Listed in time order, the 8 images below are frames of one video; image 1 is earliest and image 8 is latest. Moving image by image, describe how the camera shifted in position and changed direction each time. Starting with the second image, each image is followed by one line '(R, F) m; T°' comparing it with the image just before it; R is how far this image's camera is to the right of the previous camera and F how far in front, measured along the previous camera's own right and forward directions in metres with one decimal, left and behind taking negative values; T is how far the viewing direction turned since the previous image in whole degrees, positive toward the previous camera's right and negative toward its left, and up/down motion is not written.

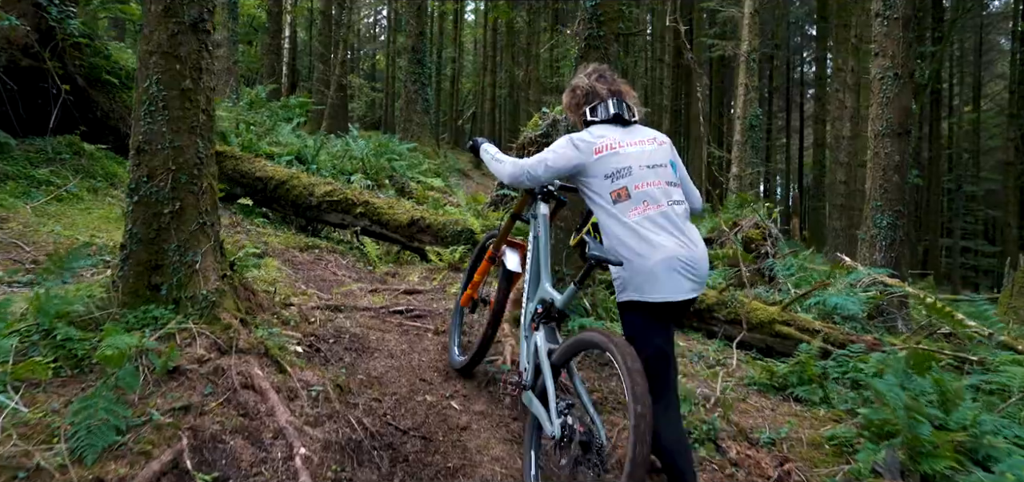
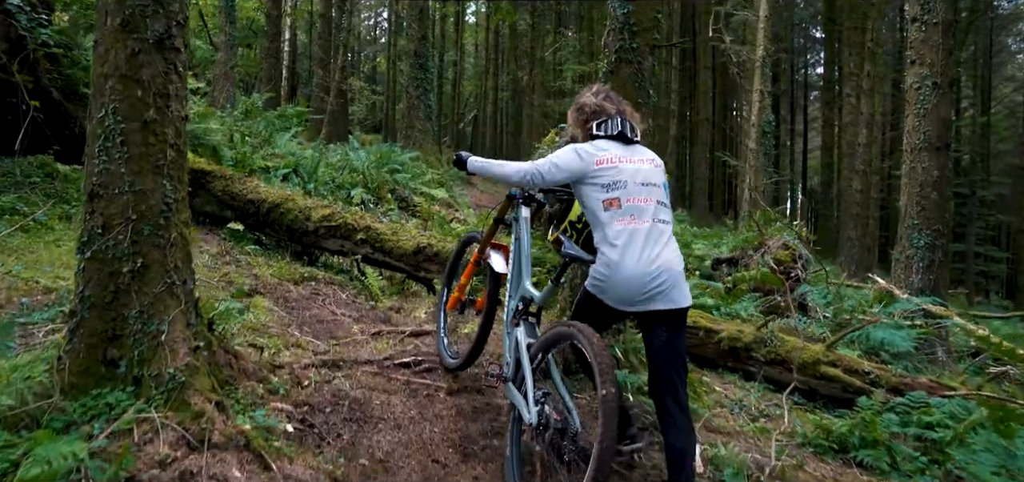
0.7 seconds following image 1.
(-0.1, +0.6) m; 0°
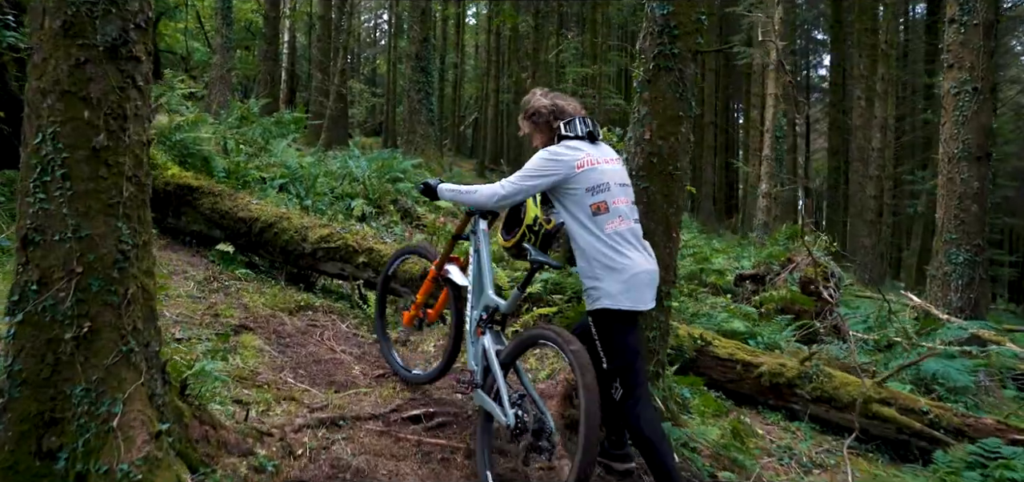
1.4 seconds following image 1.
(-0.1, +0.6) m; 0°
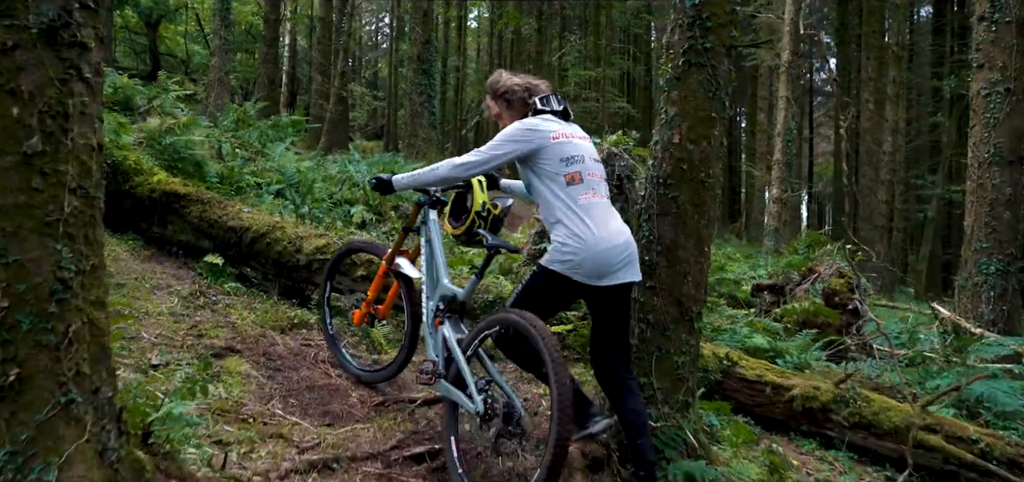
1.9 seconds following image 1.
(-0.1, +0.4) m; 0°
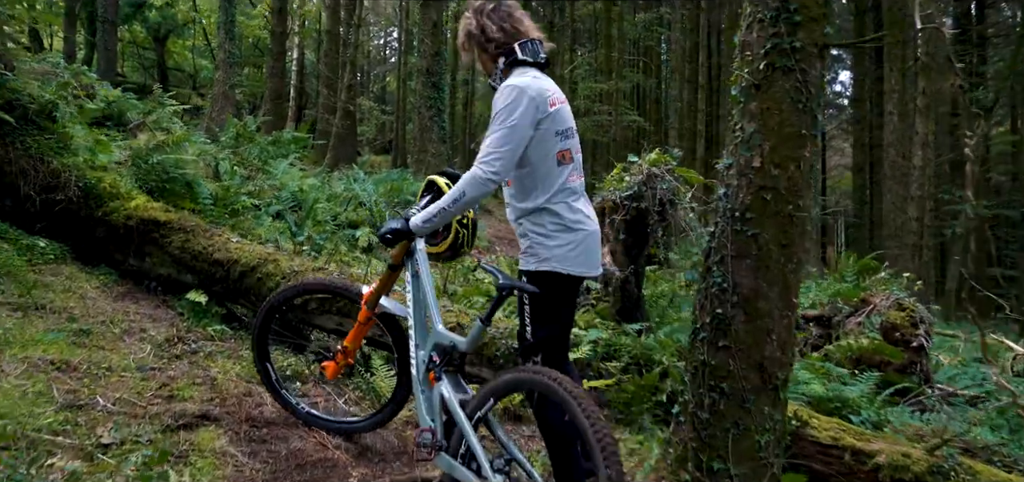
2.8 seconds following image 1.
(-0.1, +0.8) m; -1°
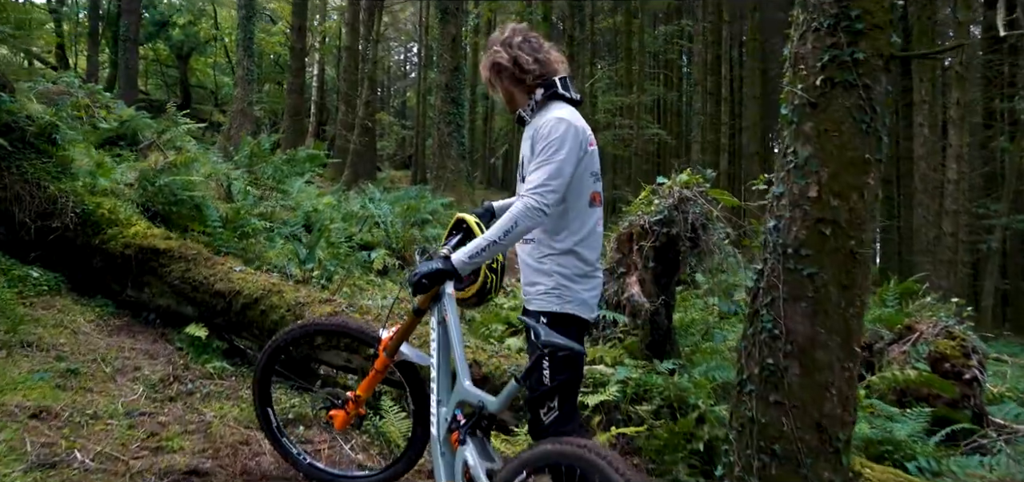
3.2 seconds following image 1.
(0.0, +0.4) m; -2°
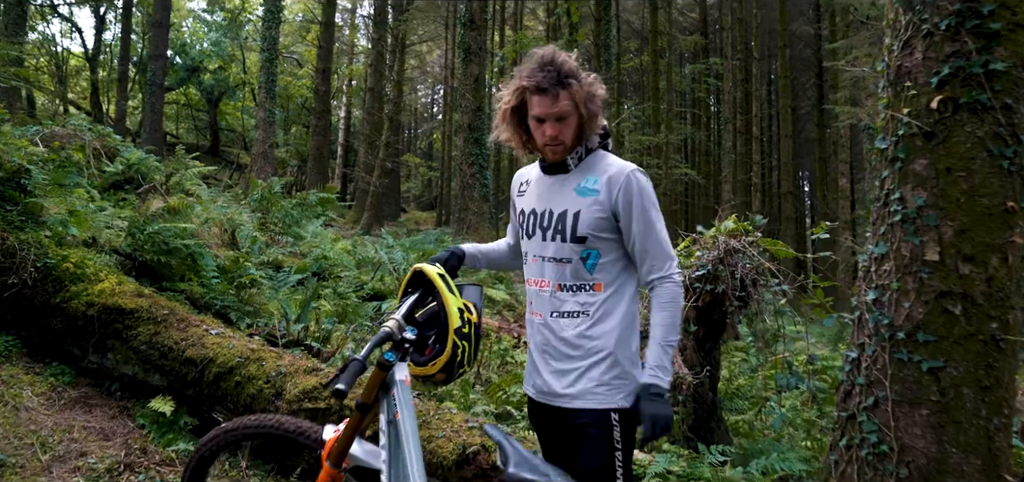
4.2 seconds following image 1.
(+0.1, +0.7) m; -2°
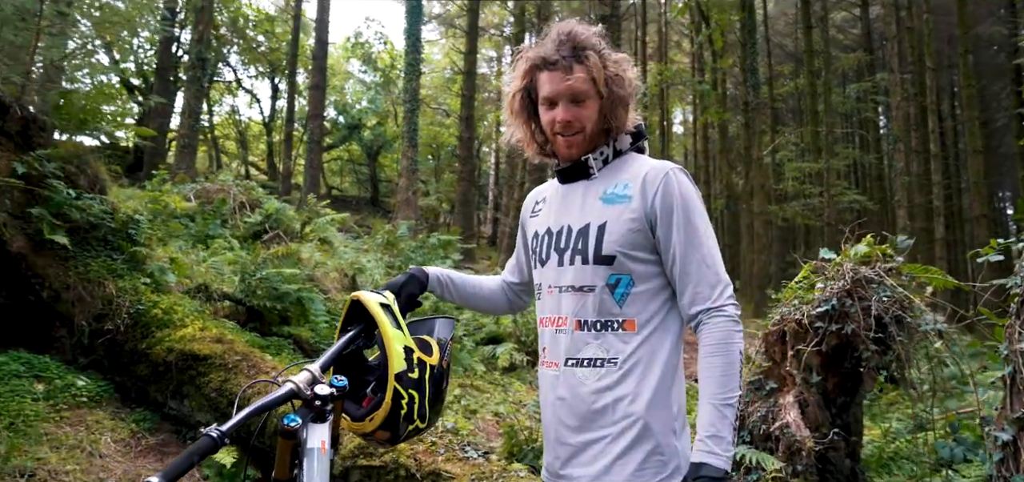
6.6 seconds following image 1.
(+0.4, +0.6) m; -12°
